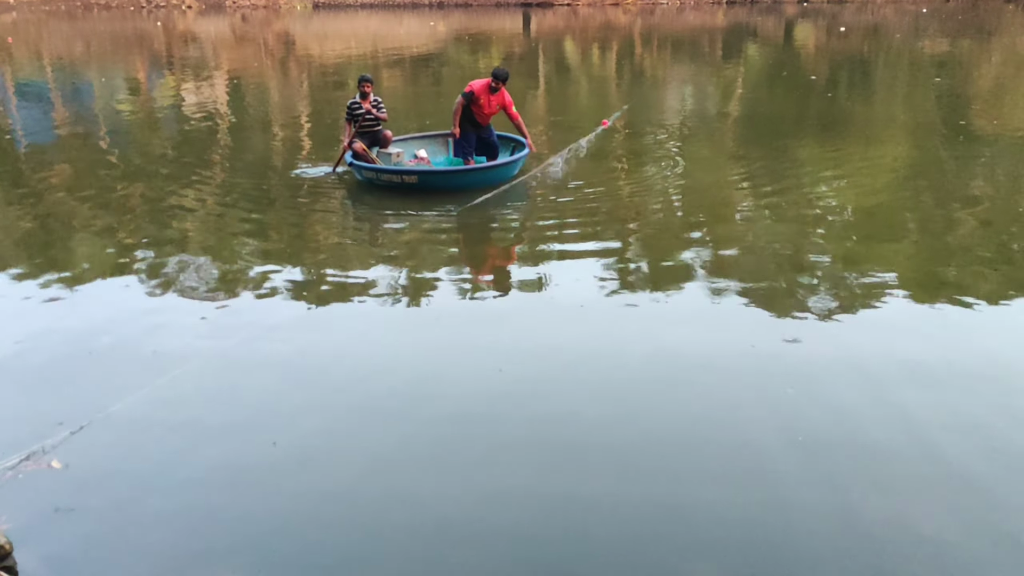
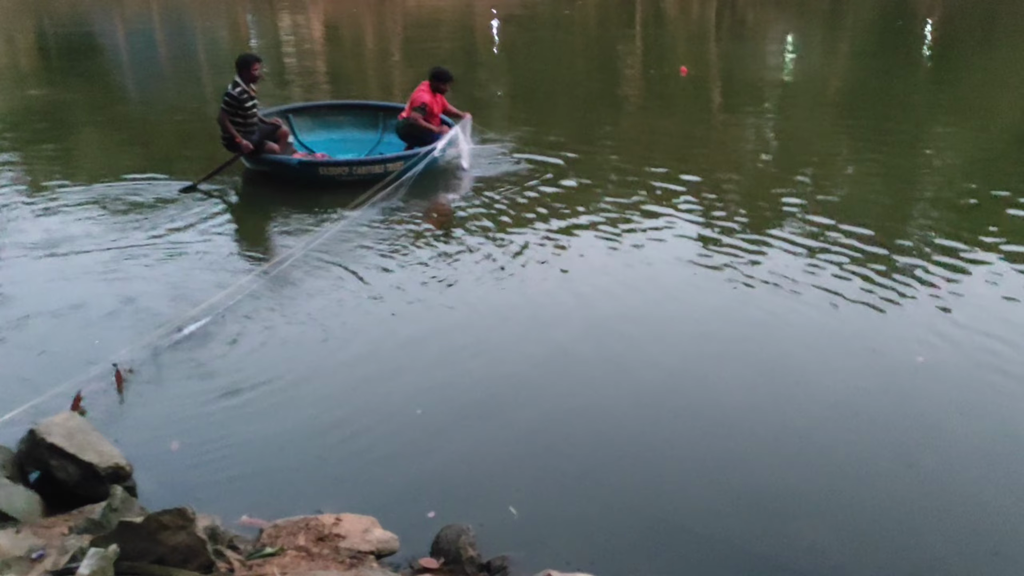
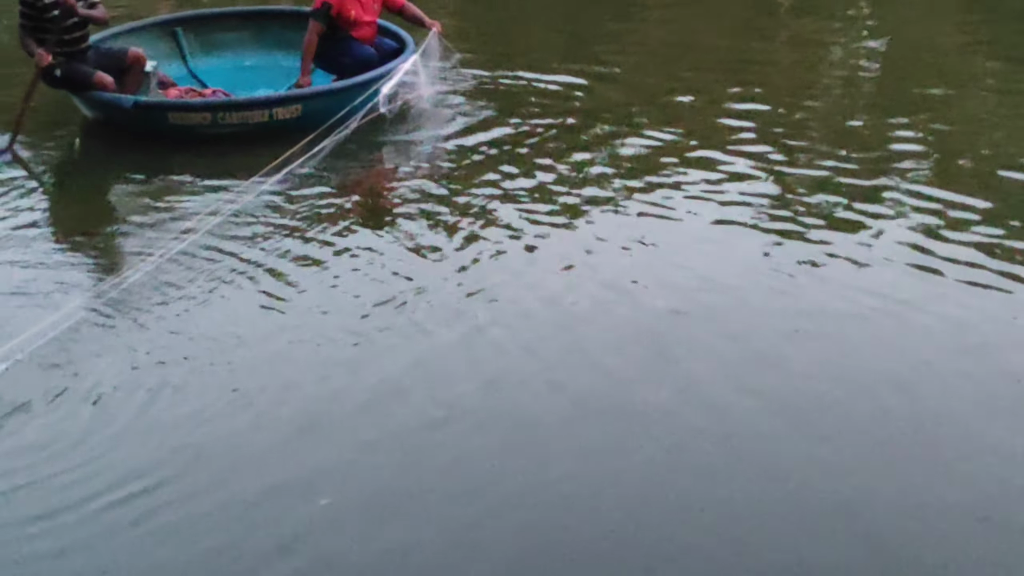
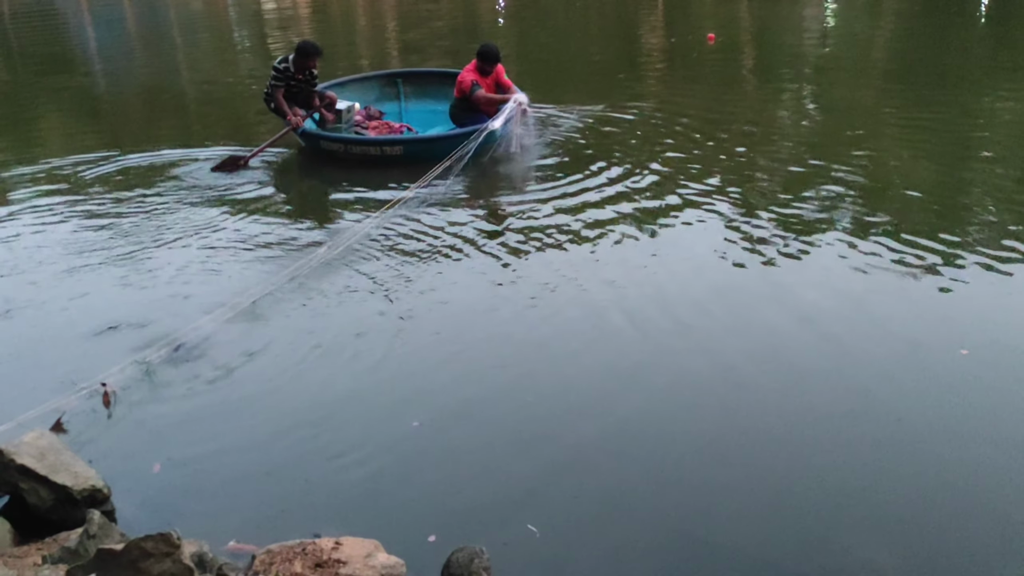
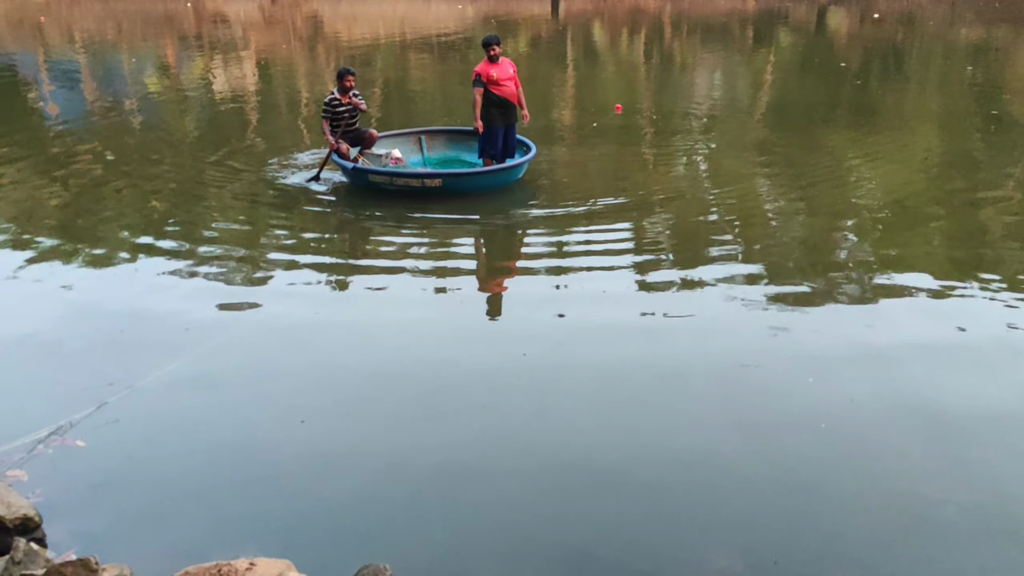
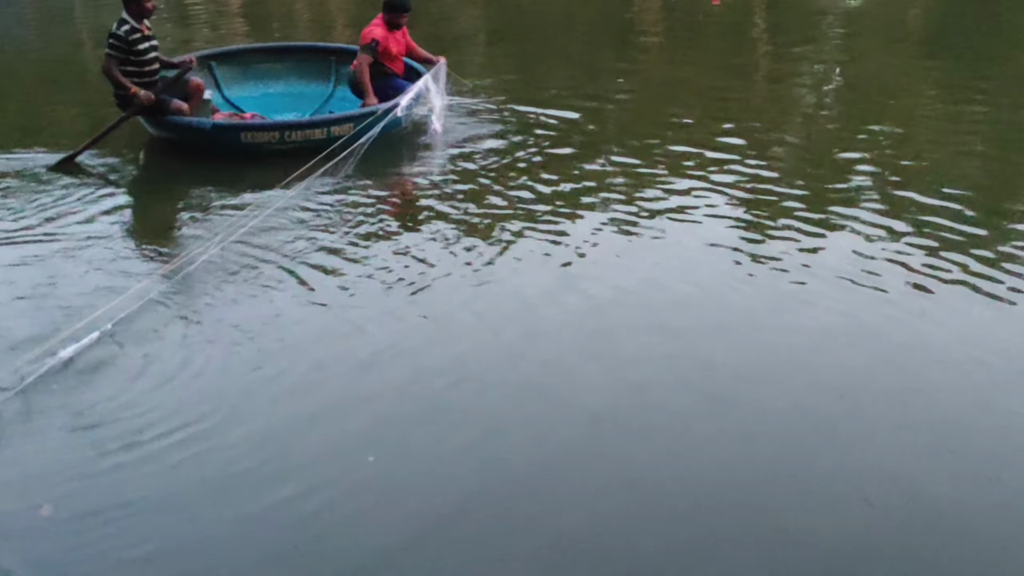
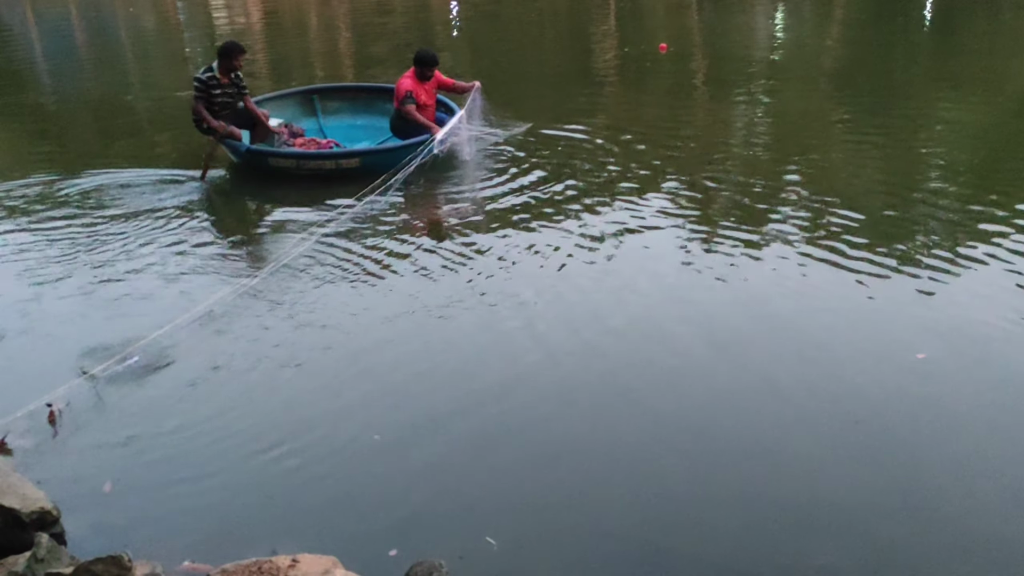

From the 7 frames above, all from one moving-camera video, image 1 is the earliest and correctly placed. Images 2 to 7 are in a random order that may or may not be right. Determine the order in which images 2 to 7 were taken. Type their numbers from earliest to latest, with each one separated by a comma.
5, 2, 6, 3, 7, 4
